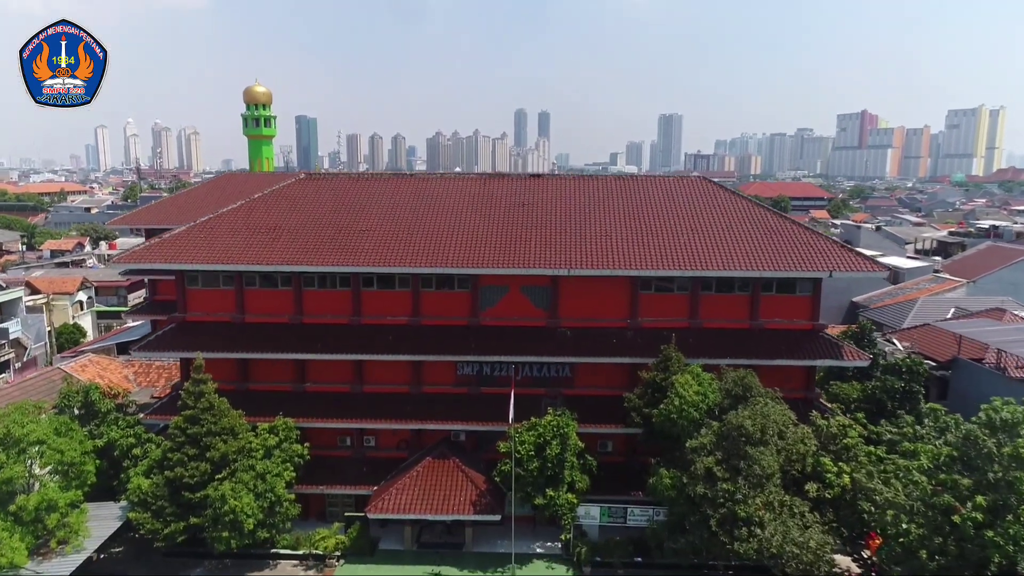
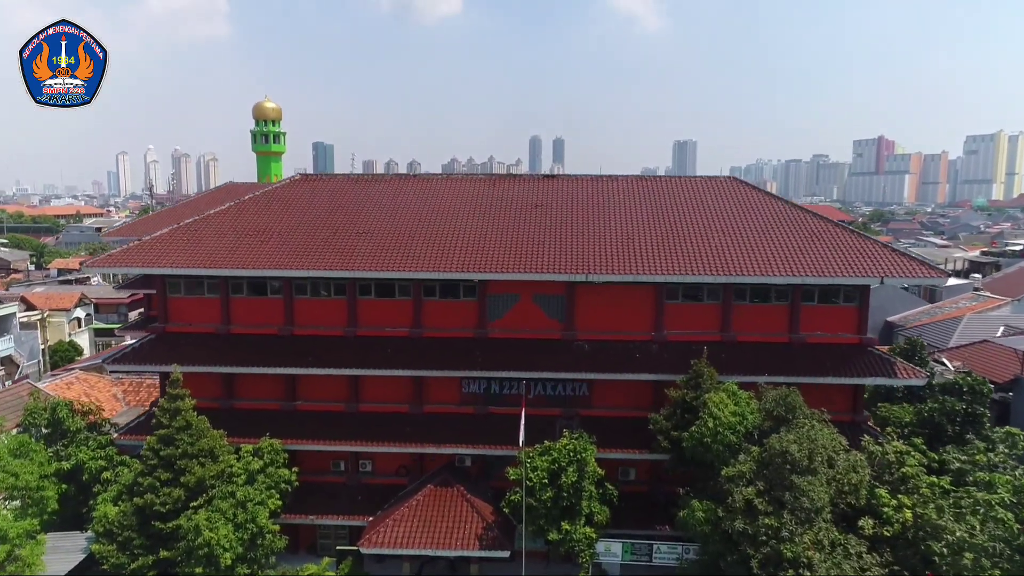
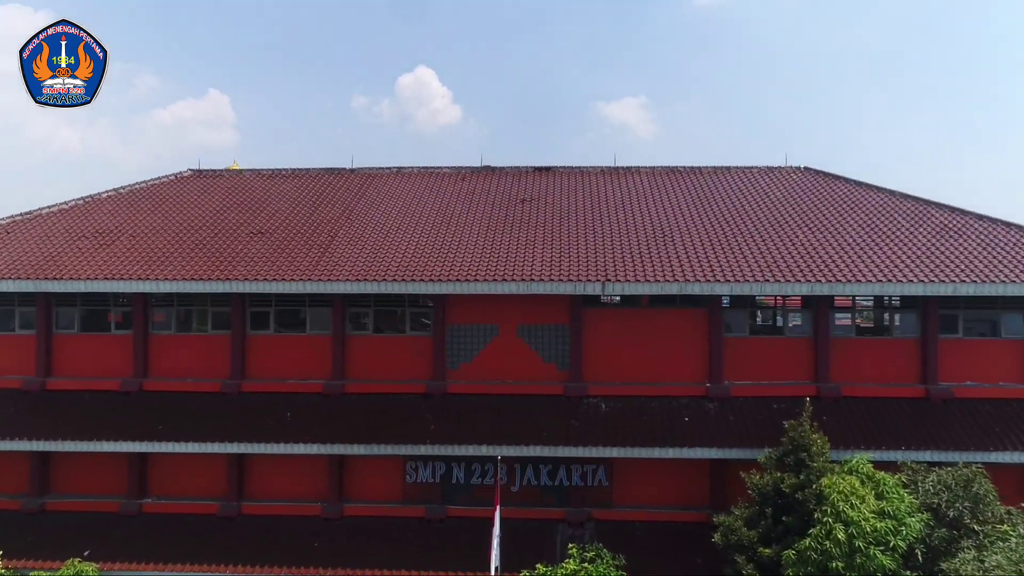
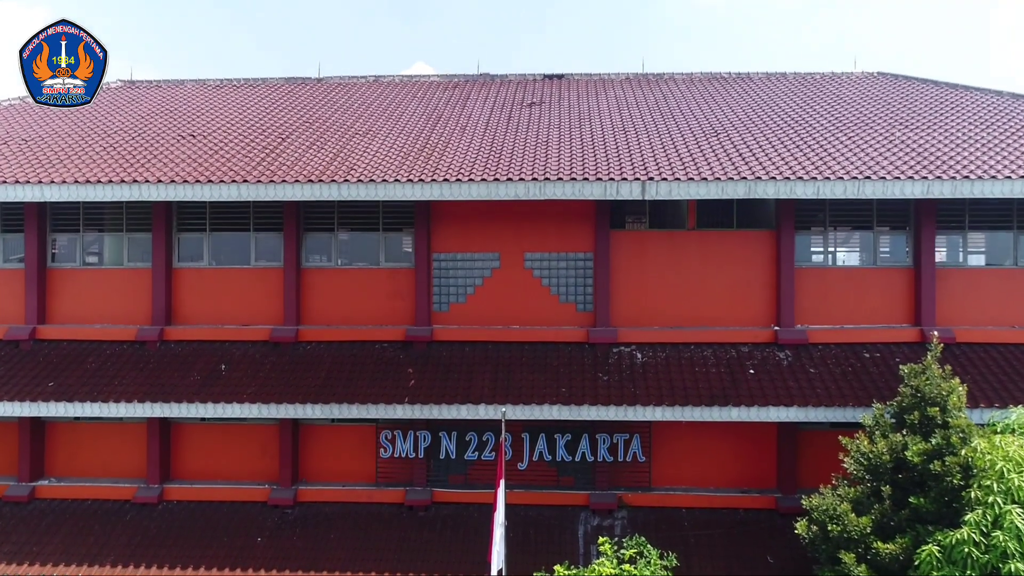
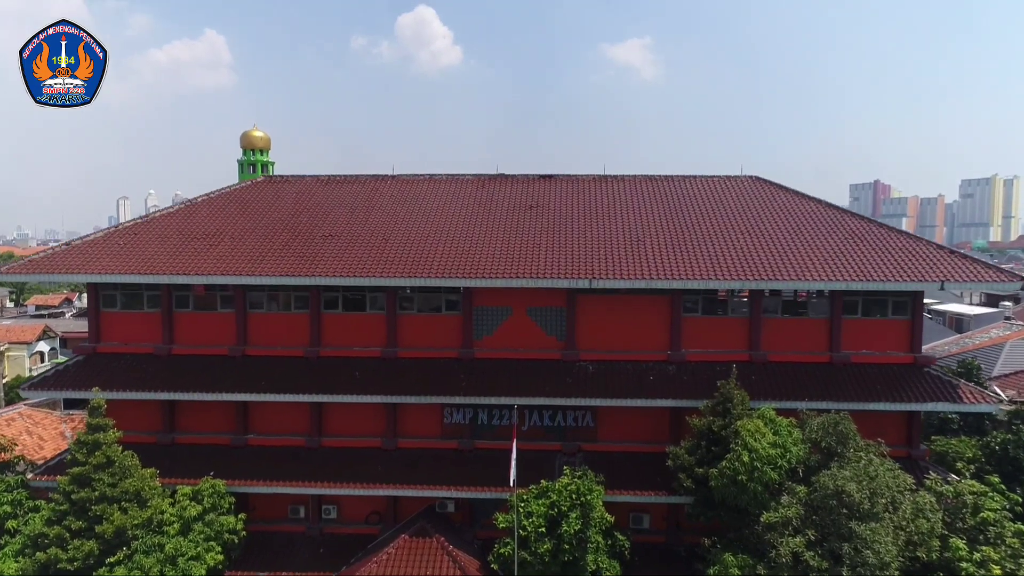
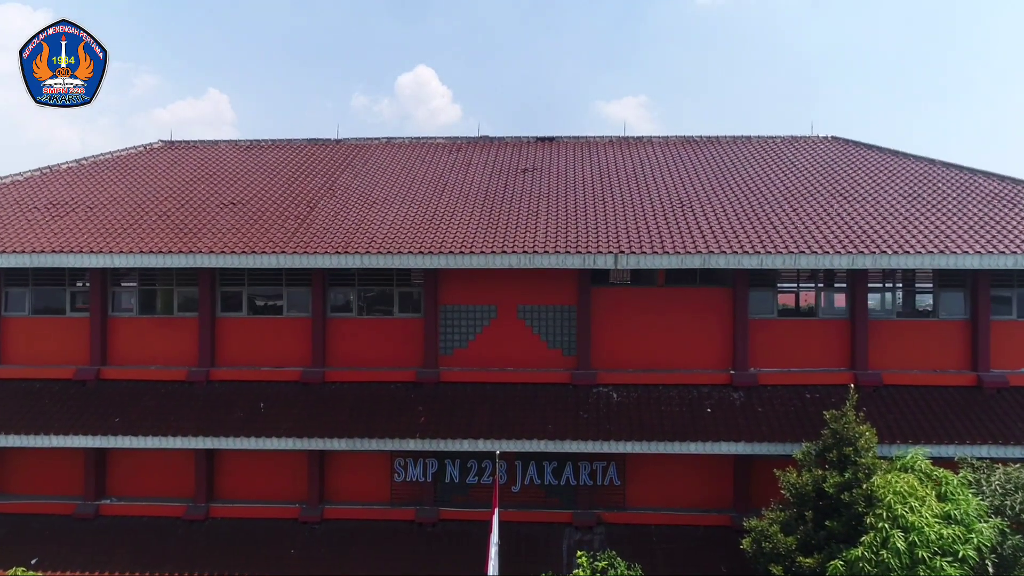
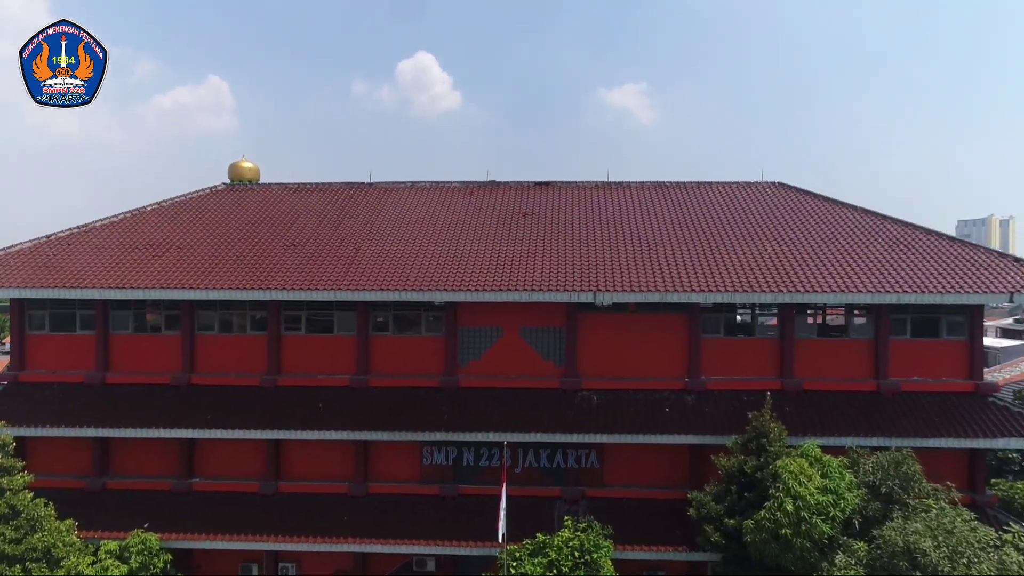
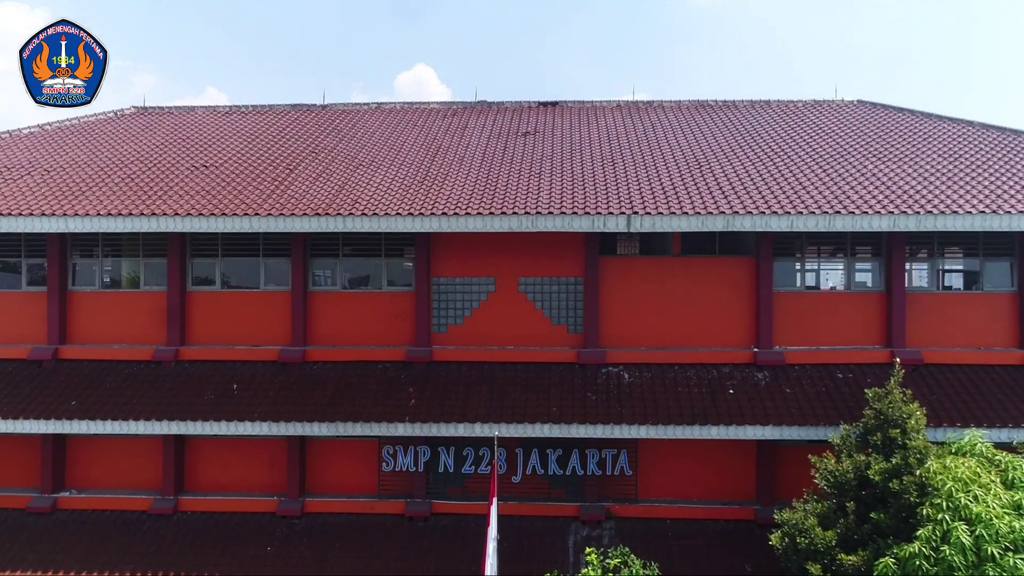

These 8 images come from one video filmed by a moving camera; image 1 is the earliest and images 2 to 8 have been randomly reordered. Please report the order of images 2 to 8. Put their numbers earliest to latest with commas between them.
2, 5, 7, 3, 6, 8, 4
